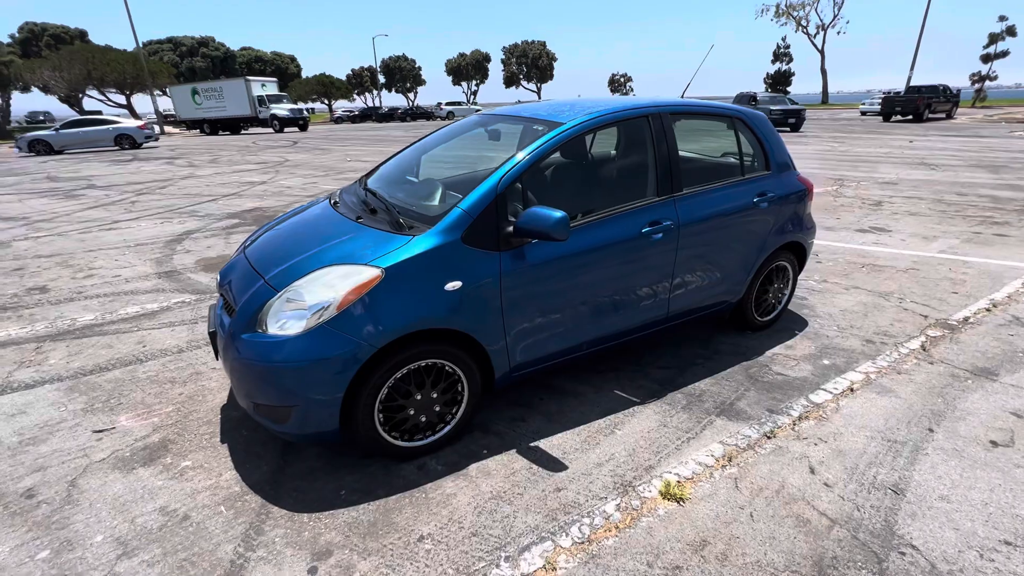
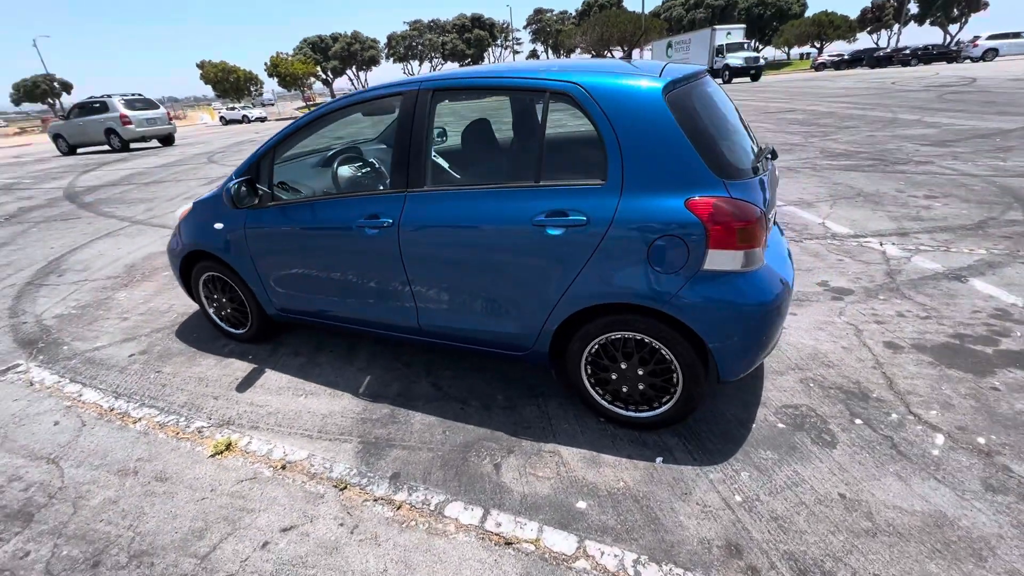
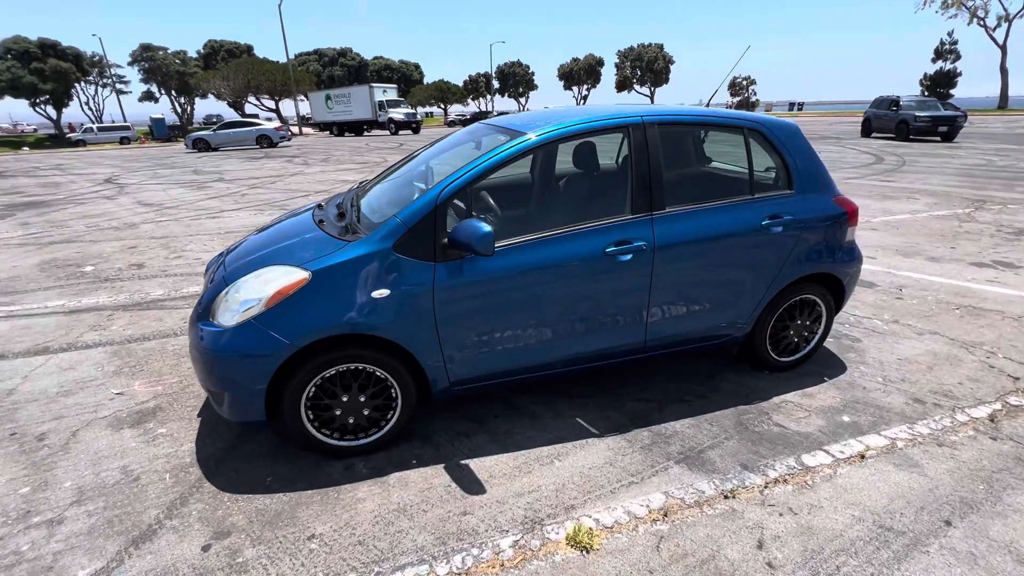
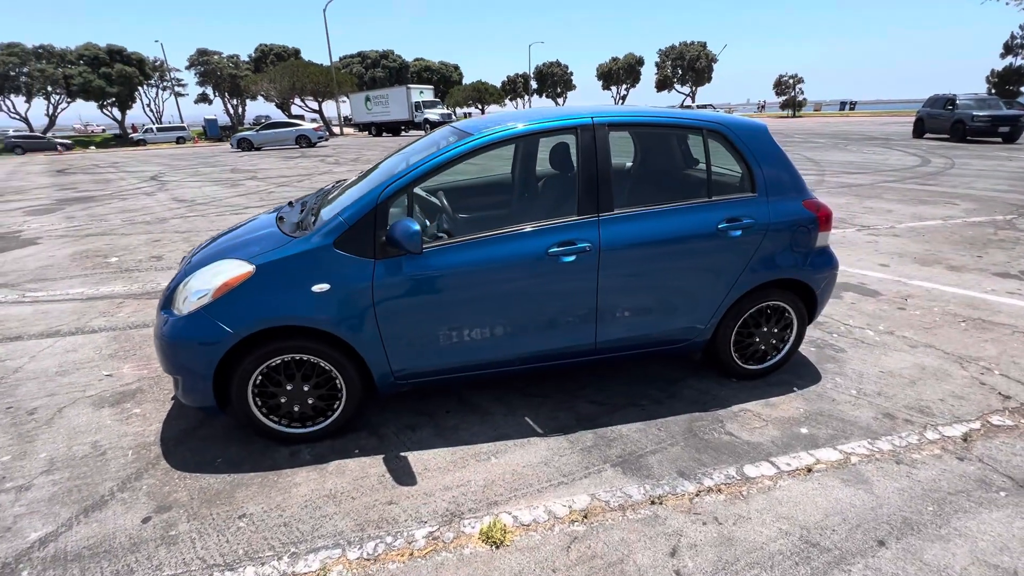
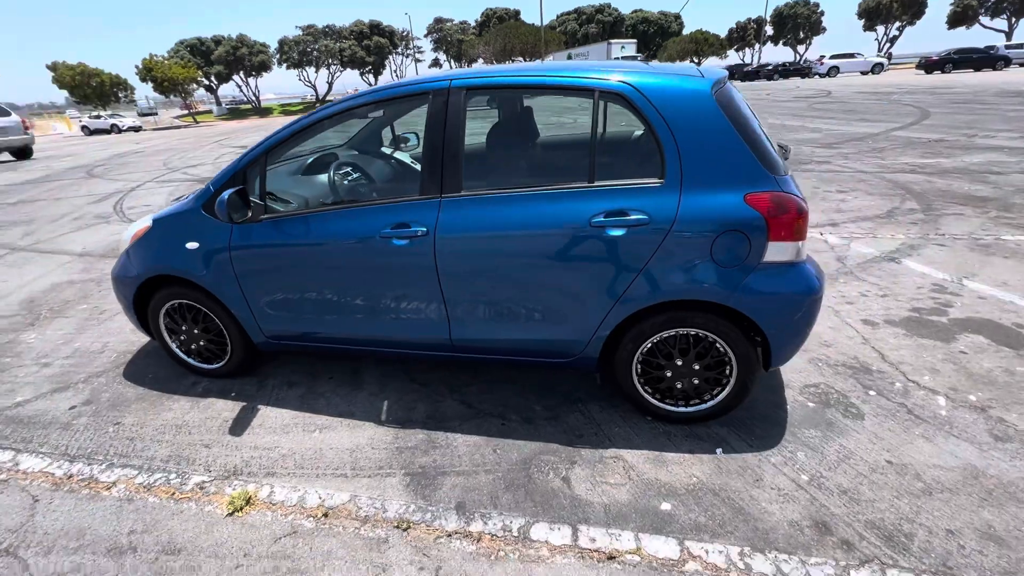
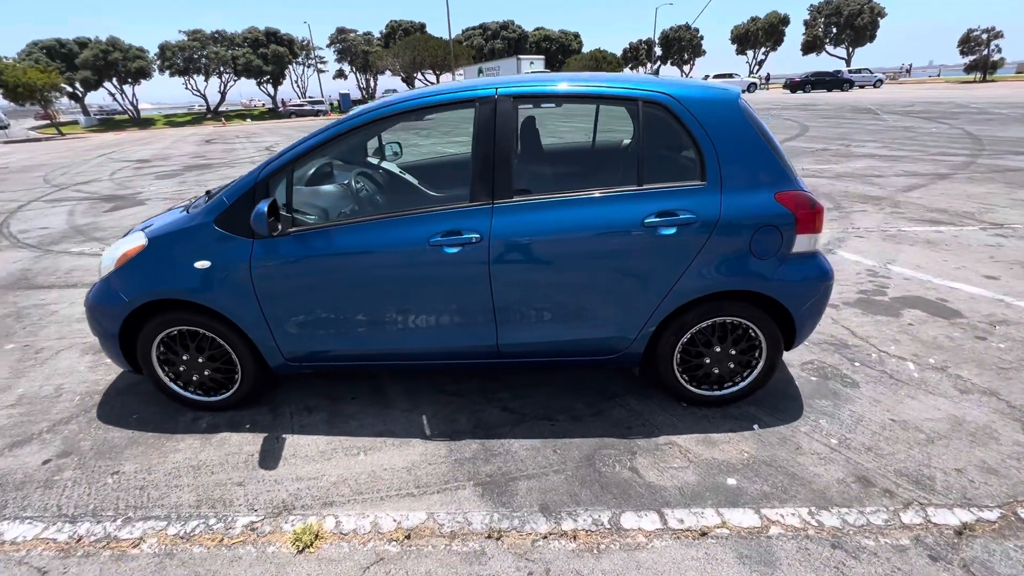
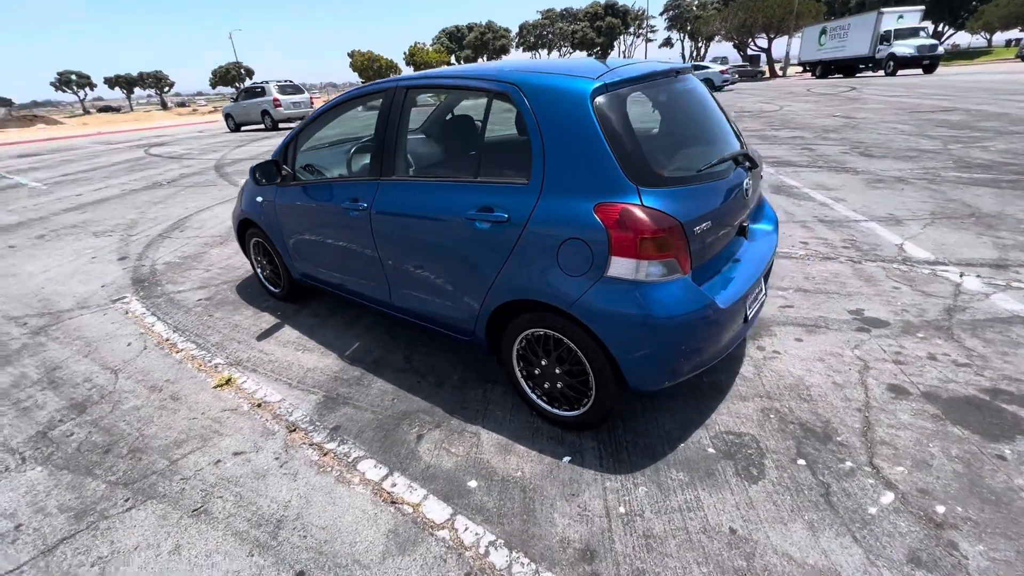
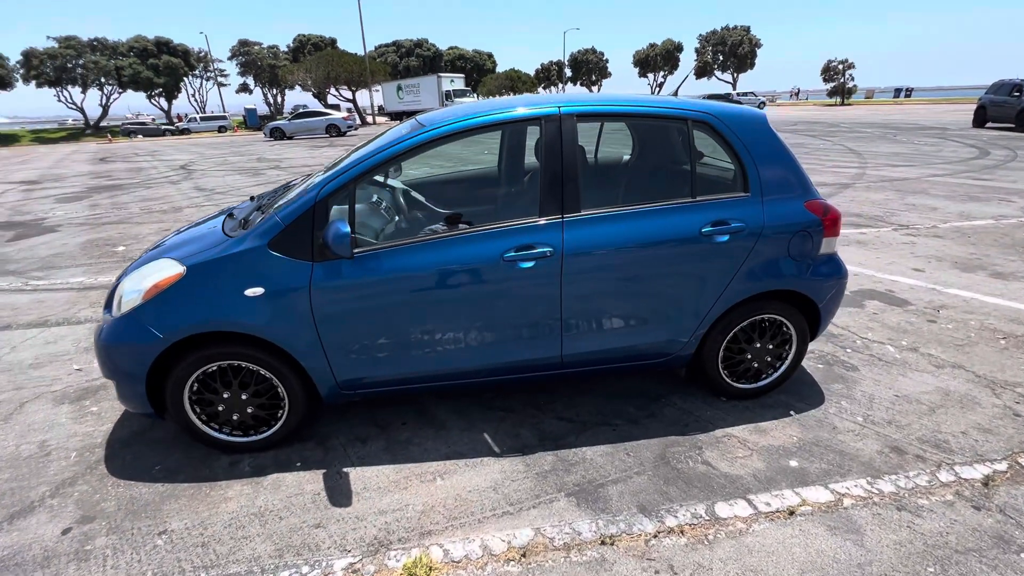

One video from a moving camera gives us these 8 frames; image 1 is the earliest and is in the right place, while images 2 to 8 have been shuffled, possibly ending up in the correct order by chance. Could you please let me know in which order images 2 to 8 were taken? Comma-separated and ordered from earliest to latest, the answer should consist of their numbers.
3, 4, 8, 6, 5, 2, 7
